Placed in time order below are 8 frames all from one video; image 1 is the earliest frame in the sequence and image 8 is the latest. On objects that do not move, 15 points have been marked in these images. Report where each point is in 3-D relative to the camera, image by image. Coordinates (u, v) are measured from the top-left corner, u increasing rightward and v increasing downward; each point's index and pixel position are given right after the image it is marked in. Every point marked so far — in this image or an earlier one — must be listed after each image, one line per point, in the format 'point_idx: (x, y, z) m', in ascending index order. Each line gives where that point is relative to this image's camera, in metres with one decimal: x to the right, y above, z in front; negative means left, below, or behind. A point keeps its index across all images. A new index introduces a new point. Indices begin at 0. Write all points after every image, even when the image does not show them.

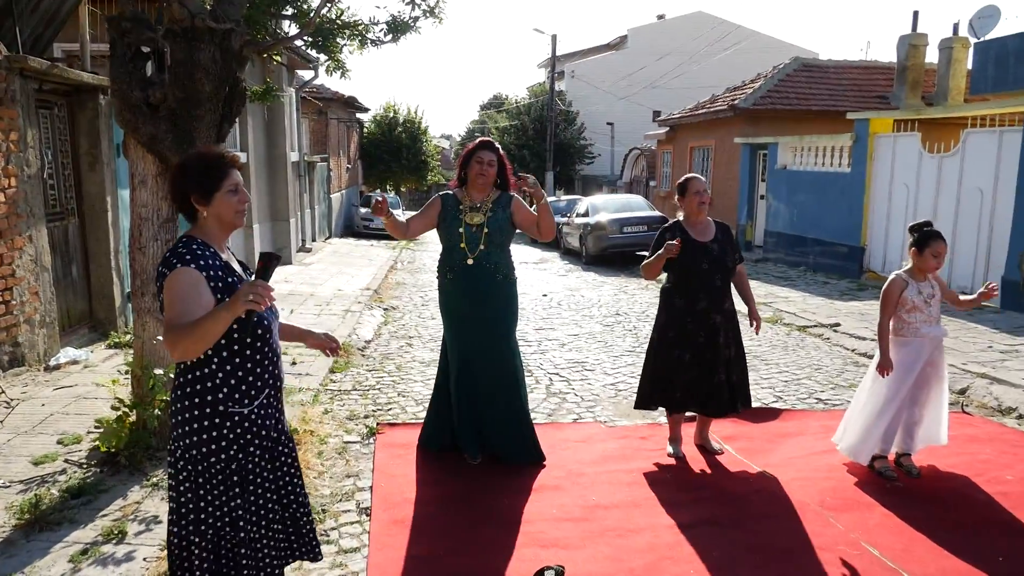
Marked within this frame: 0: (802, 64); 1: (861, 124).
0: (+6.8, +5.2, +18.5) m
1: (+5.5, +2.6, +12.4) m
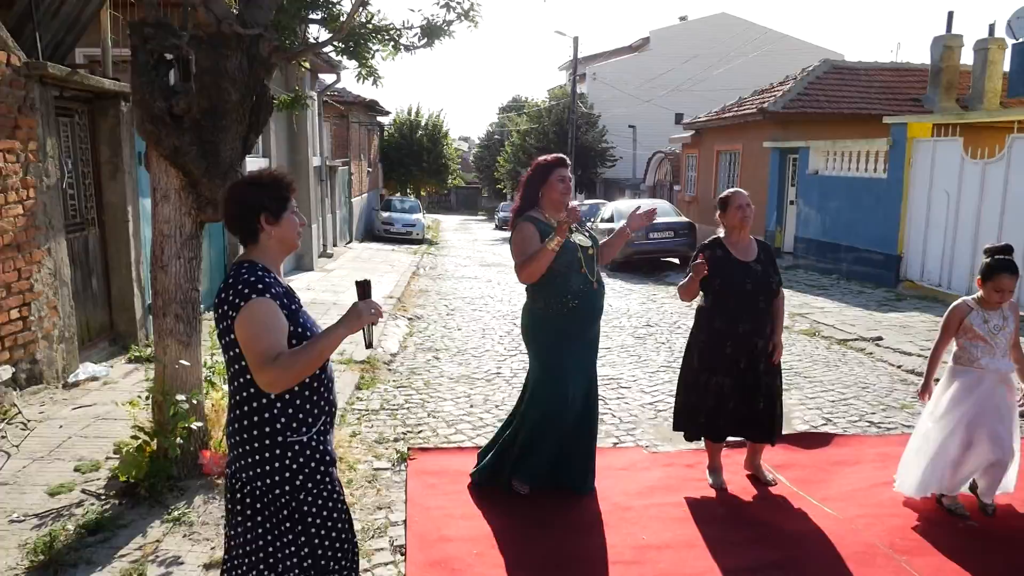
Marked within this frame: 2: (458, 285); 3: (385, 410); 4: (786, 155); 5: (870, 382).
0: (+7.3, +5.1, +18.1) m
1: (+5.9, +2.4, +12.0) m
2: (-1.0, 0.0, +14.3) m
3: (-1.0, -0.9, +6.0) m
4: (+5.7, +2.8, +16.3) m
5: (+3.2, -0.8, +7.0) m
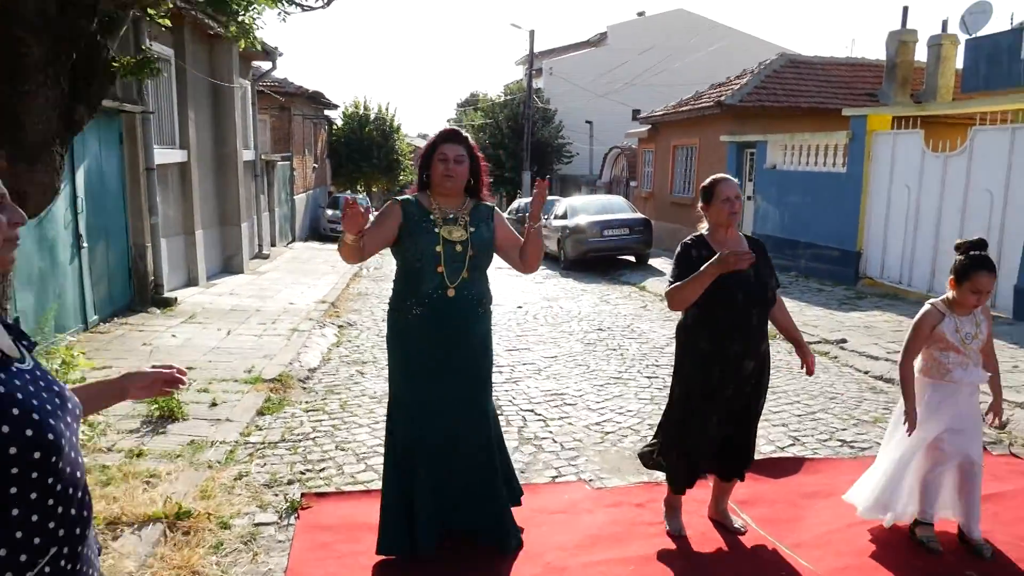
0: (+6.2, +5.1, +17.6) m
1: (+5.0, +2.4, +11.5) m
2: (-1.9, 0.0, +13.4) m
3: (-1.5, -1.0, +5.1) m
4: (+4.6, +2.8, +15.7) m
5: (+2.6, -0.8, +6.3) m
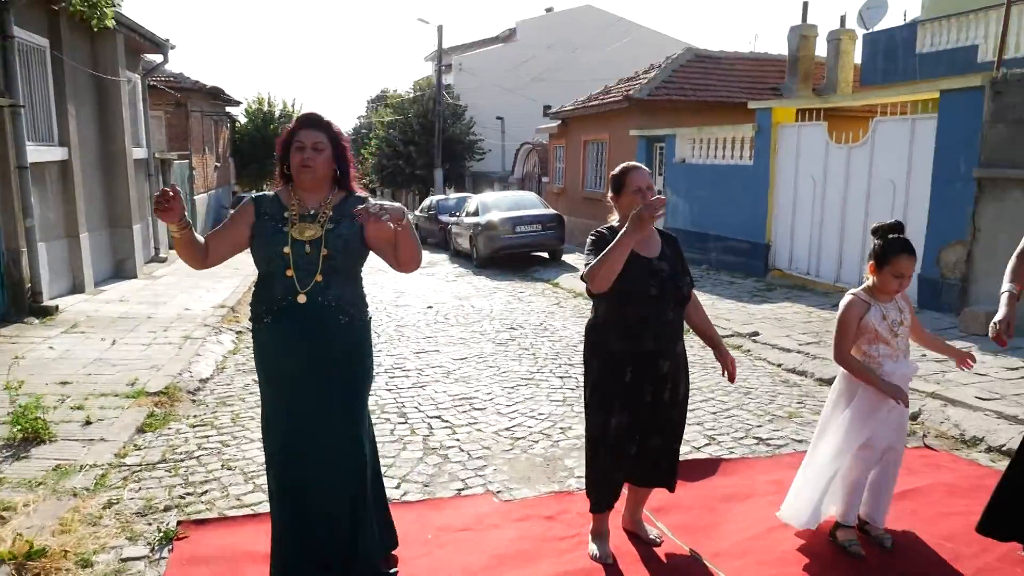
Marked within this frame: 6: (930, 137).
0: (+4.1, +5.3, +17.8) m
1: (+3.7, +2.6, +11.6) m
2: (-3.3, 0.0, +12.8) m
3: (-2.0, -1.0, +4.6) m
4: (+2.8, +2.9, +15.9) m
5: (+1.9, -0.8, +6.3) m
6: (+4.6, +1.7, +8.7) m
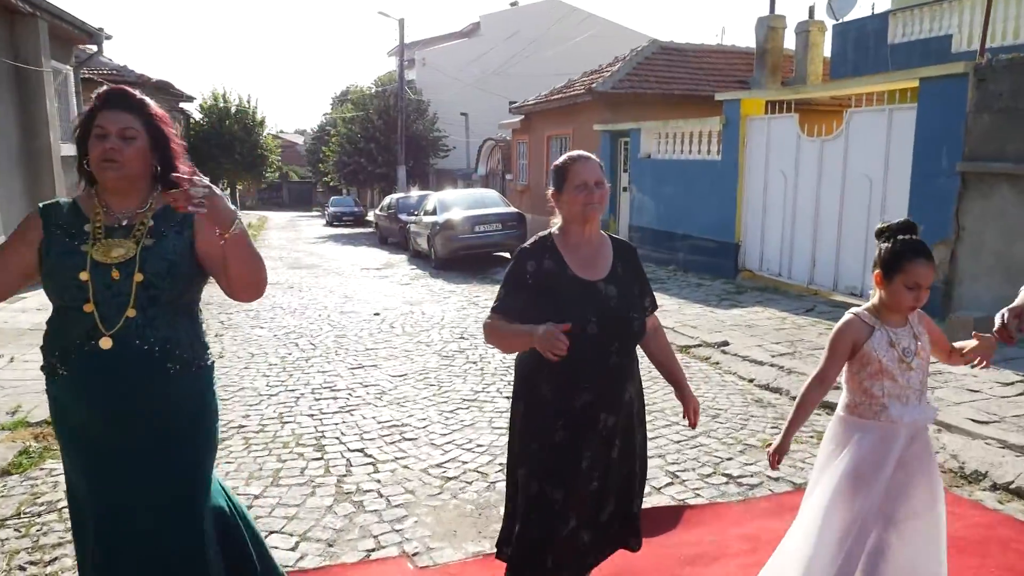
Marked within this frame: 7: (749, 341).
0: (+3.2, +5.3, +17.2) m
1: (+3.0, +2.5, +11.0) m
2: (-4.0, -0.1, +12.0) m
3: (-2.4, -1.1, +3.8) m
4: (+2.0, +2.9, +15.2) m
5: (+1.5, -0.8, +5.6) m
6: (+4.1, +1.6, +8.1) m
7: (+2.2, -0.5, +7.4) m
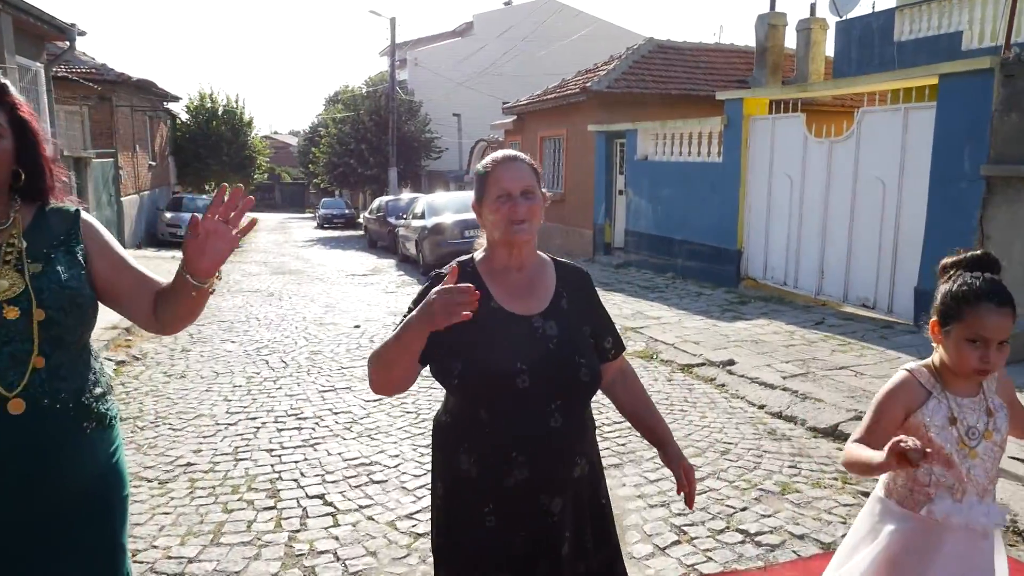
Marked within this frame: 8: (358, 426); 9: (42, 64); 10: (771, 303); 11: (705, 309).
0: (+3.0, +5.1, +16.7) m
1: (+2.9, +2.4, +10.5) m
2: (-4.1, -0.2, +11.4) m
3: (-2.5, -1.2, +3.2) m
4: (+1.9, +2.8, +14.6) m
5: (+1.4, -0.9, +5.0) m
6: (+4.0, +1.5, +7.6) m
7: (+2.1, -0.6, +6.8) m
8: (-1.0, -0.9, +5.3) m
9: (-8.1, +3.8, +13.5) m
10: (+3.1, -0.2, +9.5) m
11: (+2.3, -0.3, +9.4) m
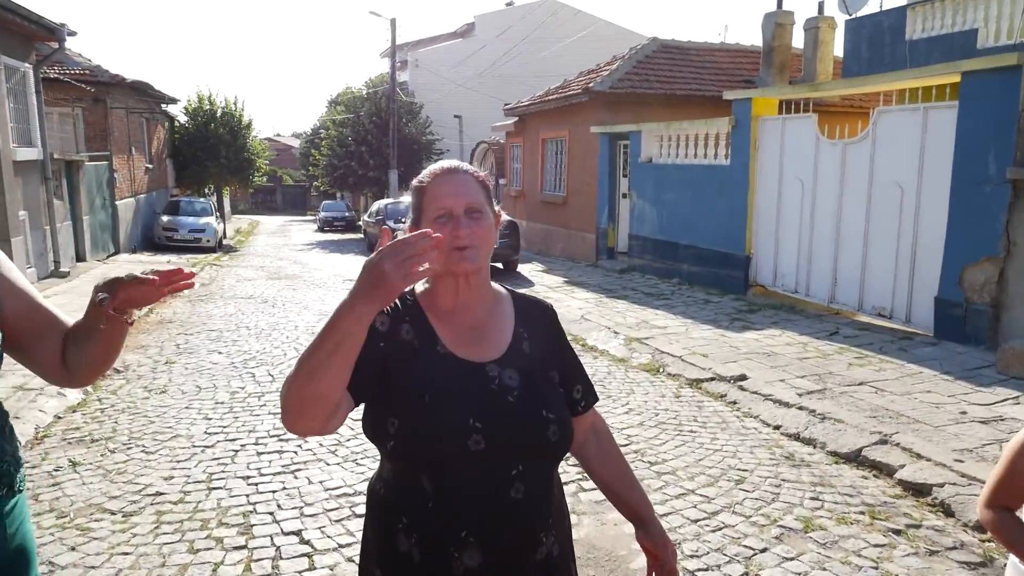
0: (+3.1, +5.0, +16.3) m
1: (+2.9, +2.3, +10.1) m
2: (-4.1, -0.3, +11.0) m
3: (-2.5, -1.3, +2.8) m
4: (+1.9, +2.7, +14.3) m
5: (+1.3, -1.0, +4.6) m
6: (+4.0, +1.4, +7.2) m
7: (+2.1, -0.7, +6.4) m
8: (-1.1, -1.0, +4.9) m
9: (-8.1, +3.7, +13.2) m
10: (+3.1, -0.3, +9.1) m
11: (+2.3, -0.3, +9.0) m
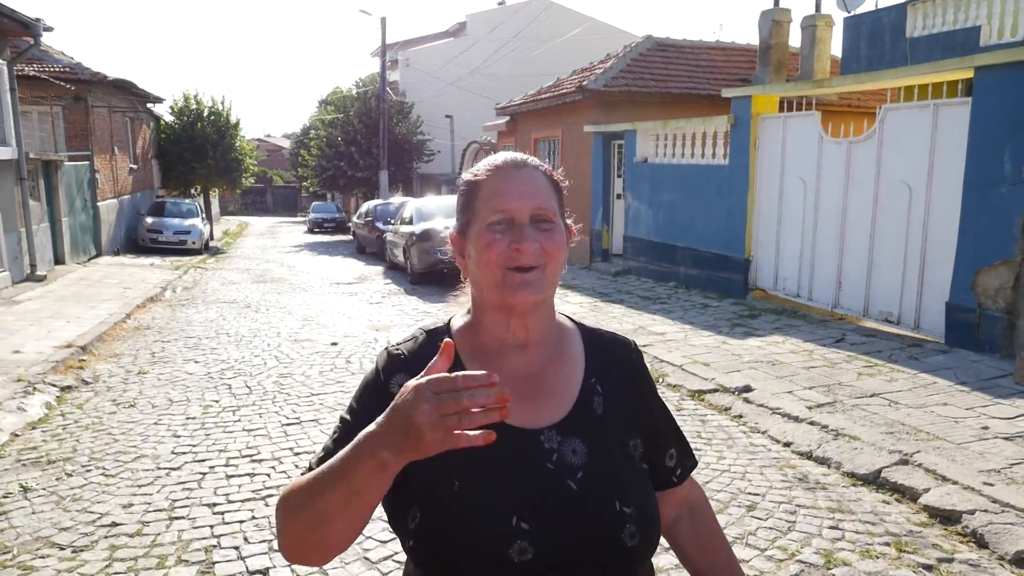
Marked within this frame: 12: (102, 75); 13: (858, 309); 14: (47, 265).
0: (+2.9, +5.0, +16.0) m
1: (+2.8, +2.3, +9.7) m
2: (-4.3, -0.4, +10.6) m
3: (-2.5, -1.4, +2.5) m
4: (+1.7, +2.6, +13.9) m
5: (+1.3, -1.1, +4.3) m
6: (+3.9, +1.4, +6.8) m
7: (+2.0, -0.7, +6.0) m
8: (-1.1, -1.1, +4.6) m
9: (-8.2, +3.7, +12.8) m
10: (+3.0, -0.3, +8.8) m
11: (+2.2, -0.4, +8.7) m
12: (-9.7, +5.0, +18.6) m
13: (+3.6, -0.2, +8.2) m
14: (-8.6, +0.5, +14.6) m
